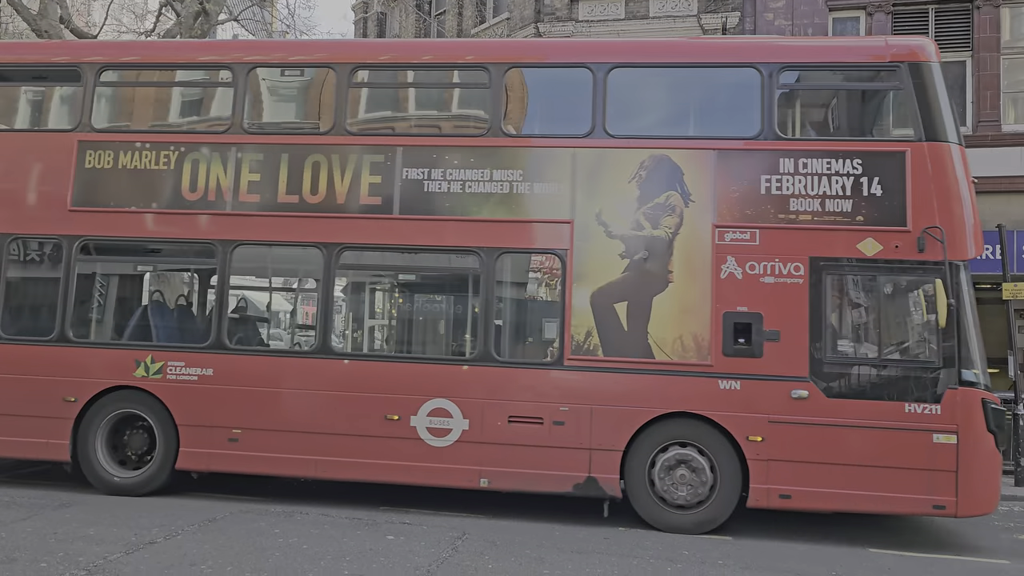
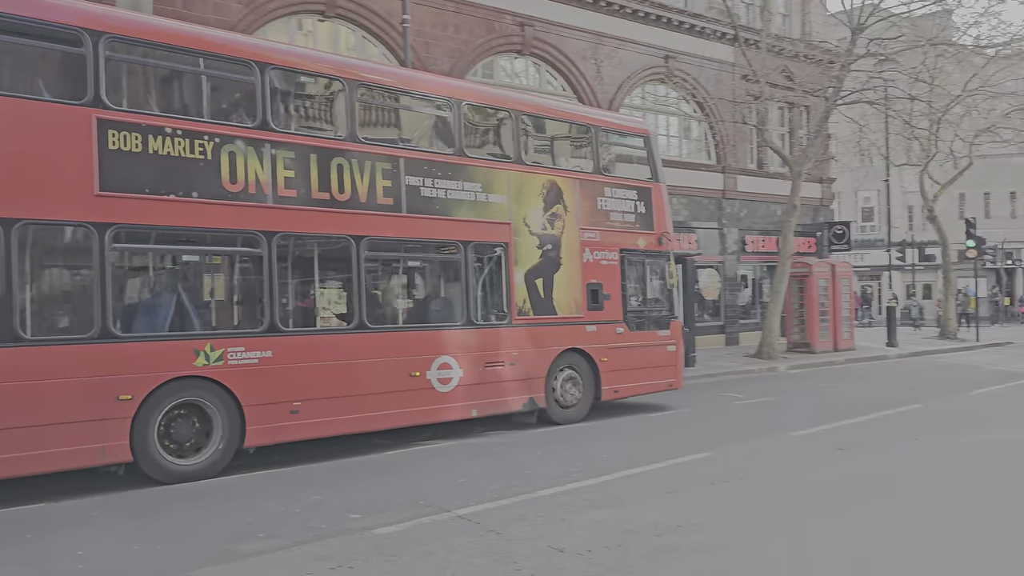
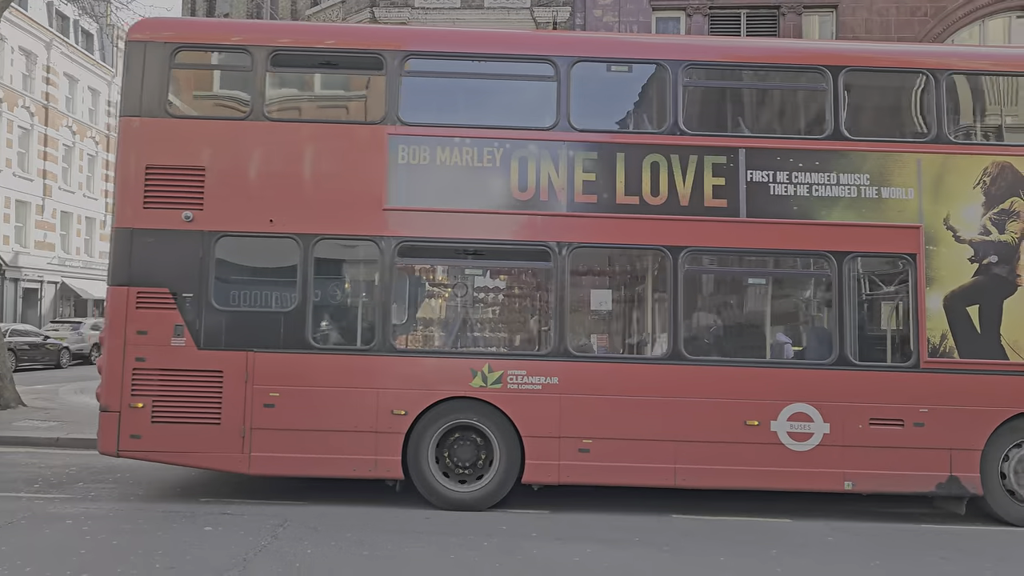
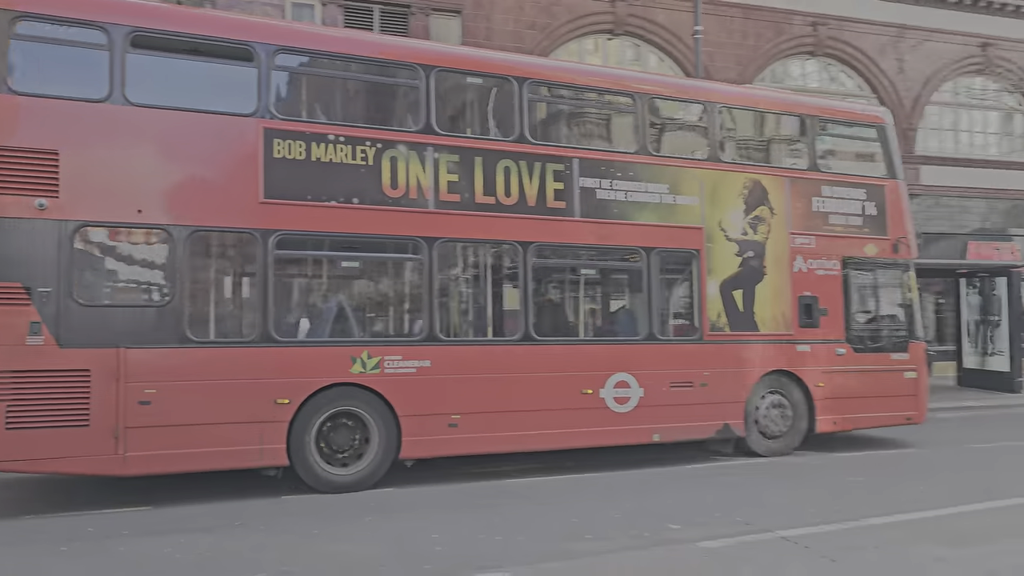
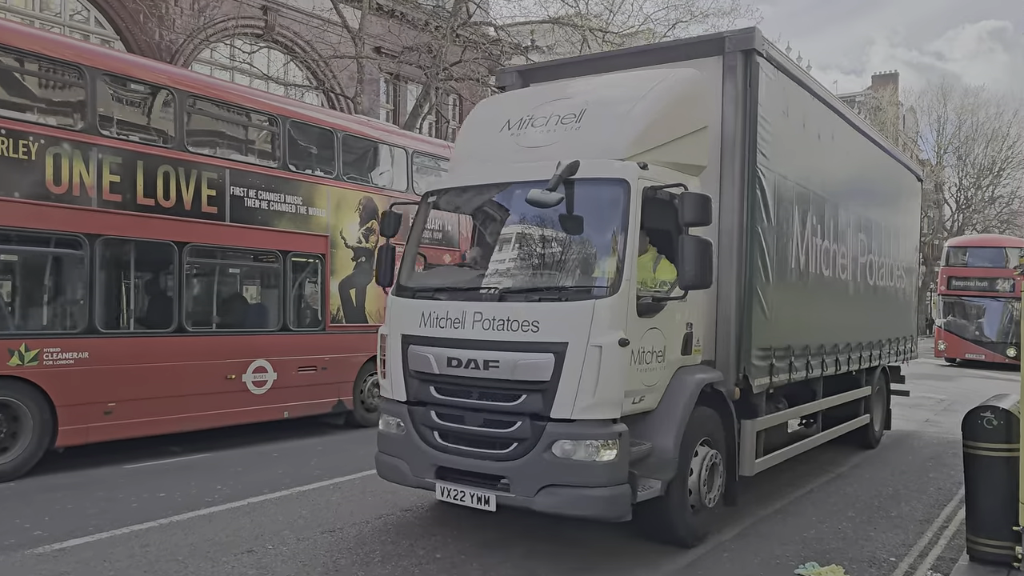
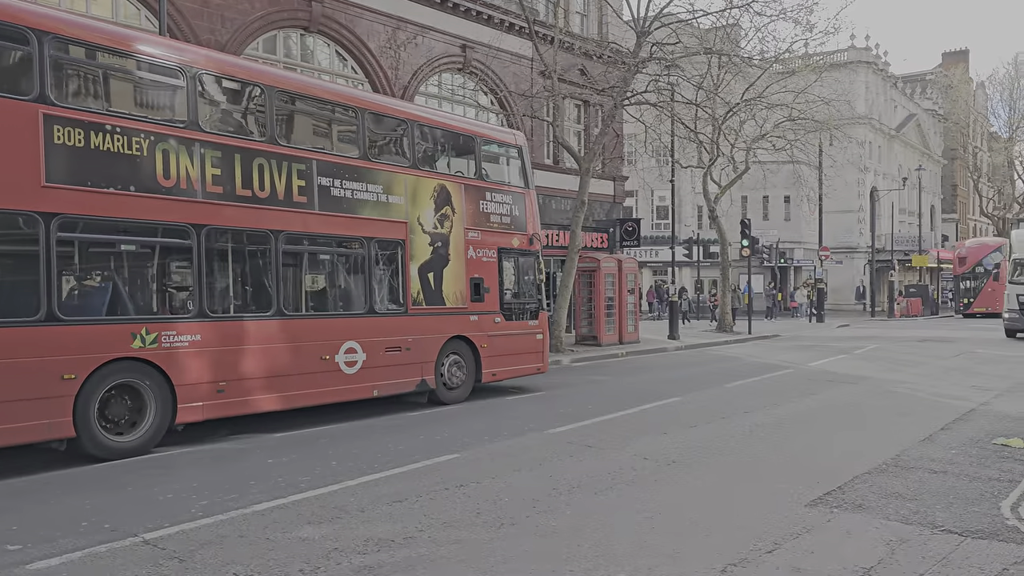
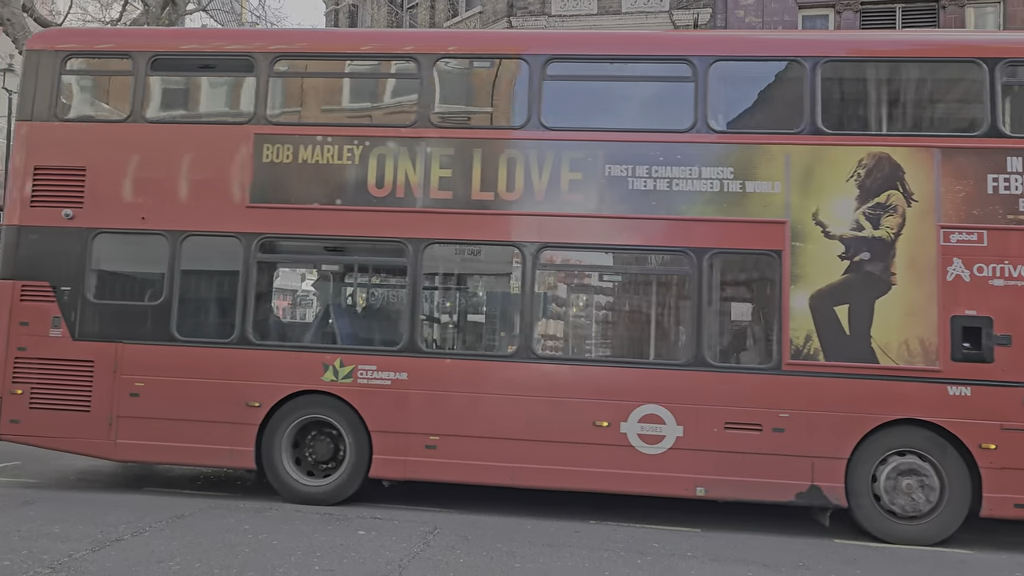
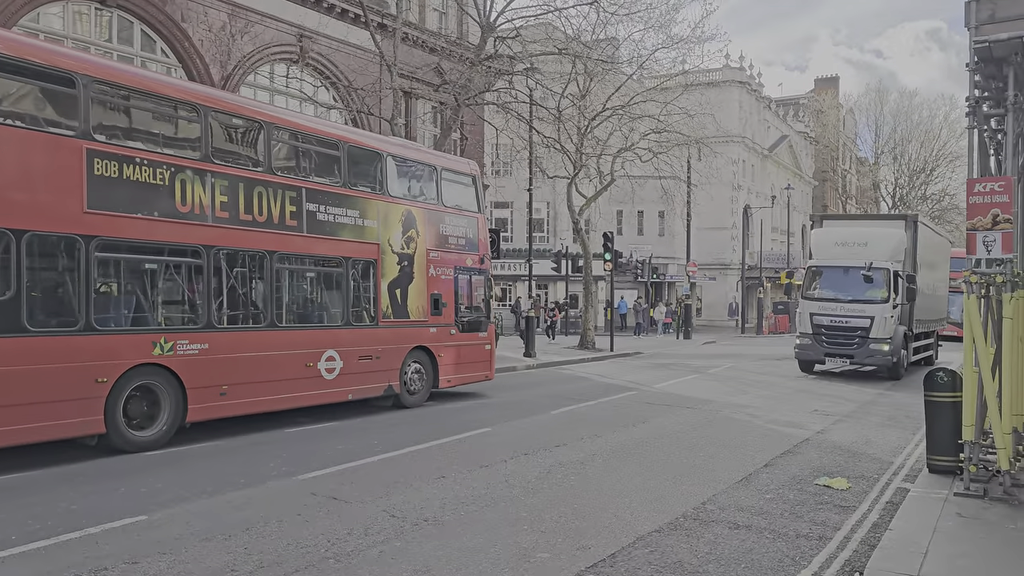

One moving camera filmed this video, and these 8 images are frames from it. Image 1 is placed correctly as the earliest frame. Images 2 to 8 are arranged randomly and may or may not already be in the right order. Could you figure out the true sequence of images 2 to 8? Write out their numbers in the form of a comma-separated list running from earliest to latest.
7, 3, 4, 2, 6, 8, 5
